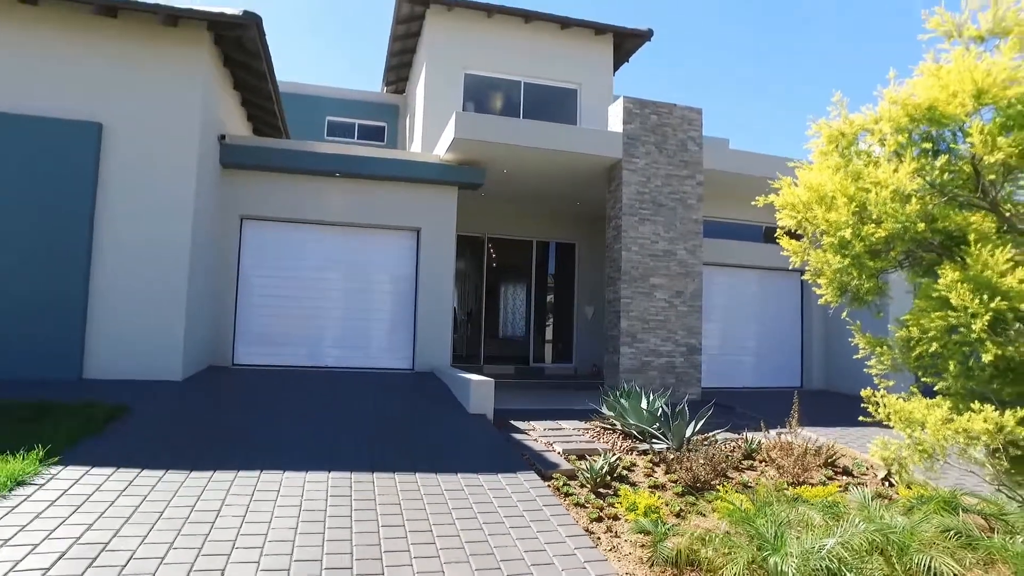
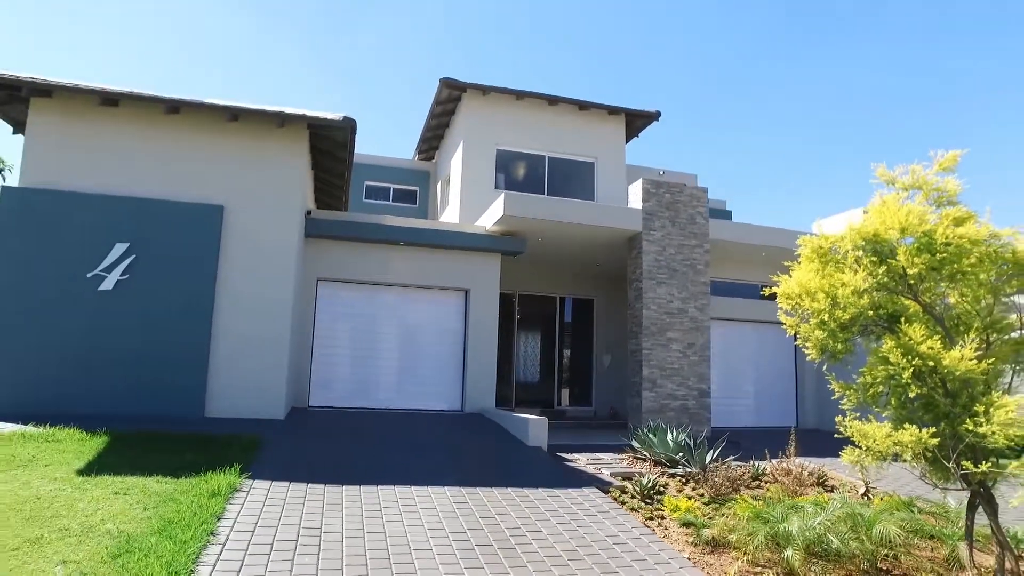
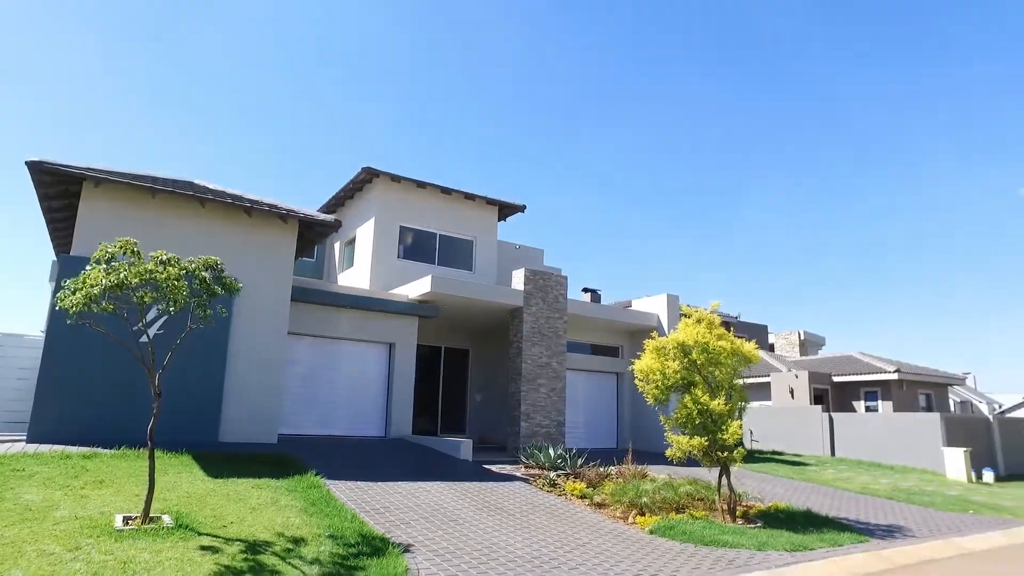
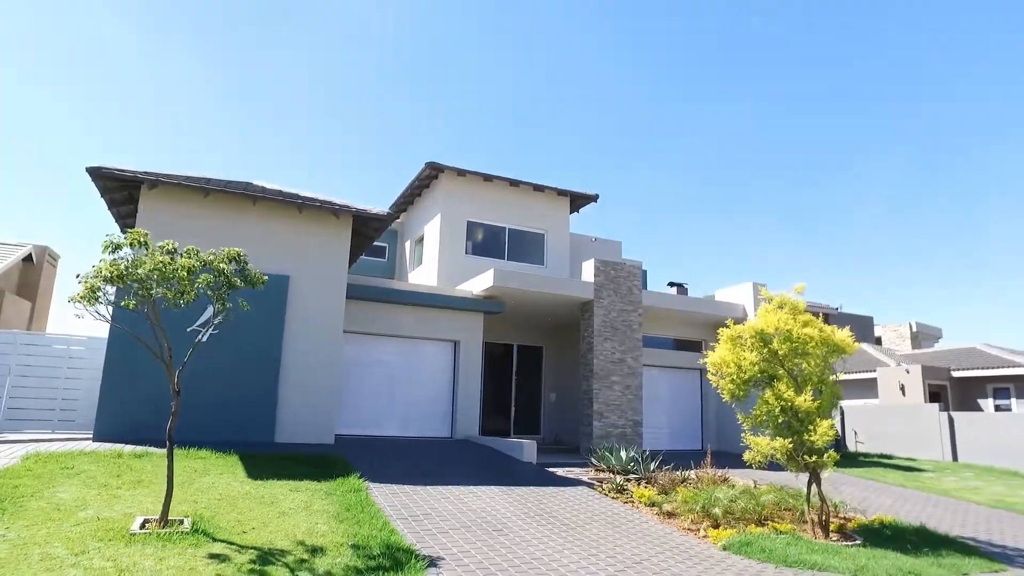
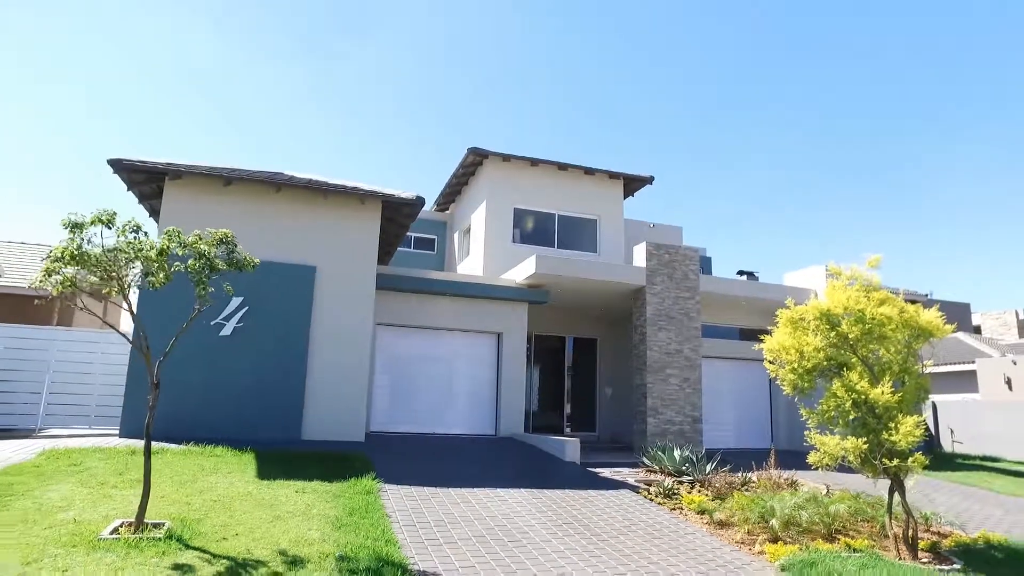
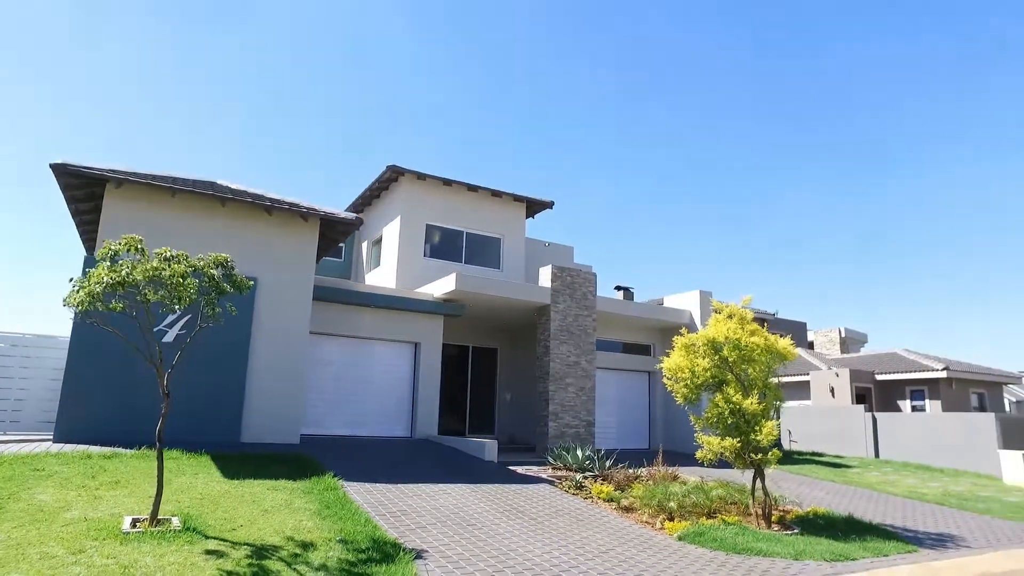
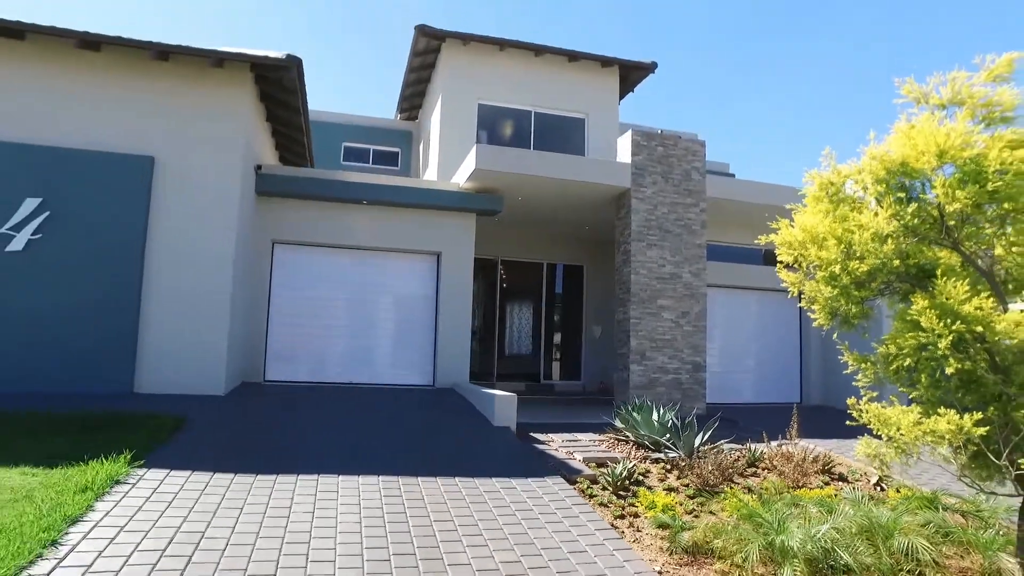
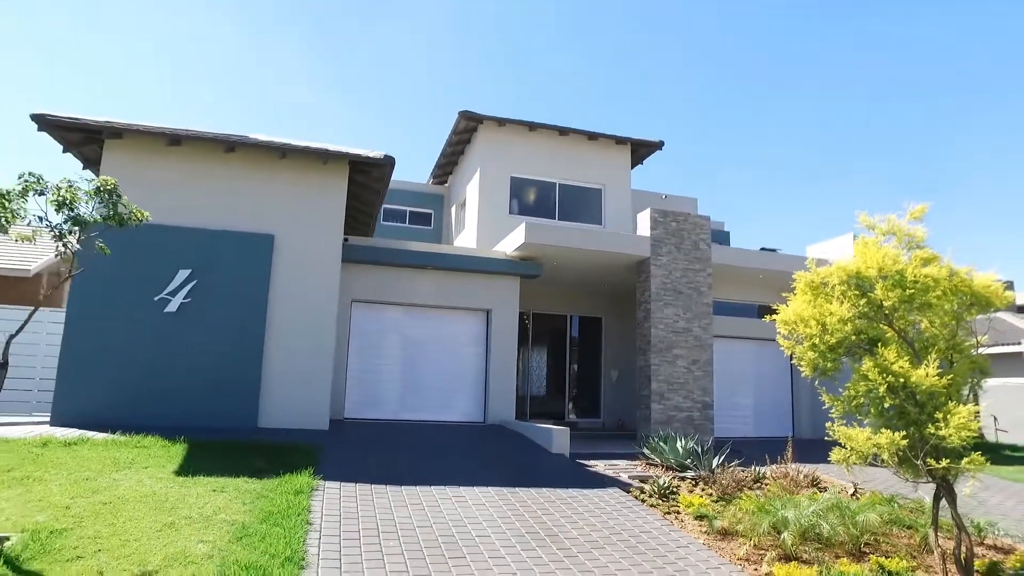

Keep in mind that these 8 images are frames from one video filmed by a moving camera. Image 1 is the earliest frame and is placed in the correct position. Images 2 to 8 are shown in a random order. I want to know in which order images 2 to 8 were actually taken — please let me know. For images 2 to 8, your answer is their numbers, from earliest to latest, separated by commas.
7, 2, 8, 5, 4, 6, 3
